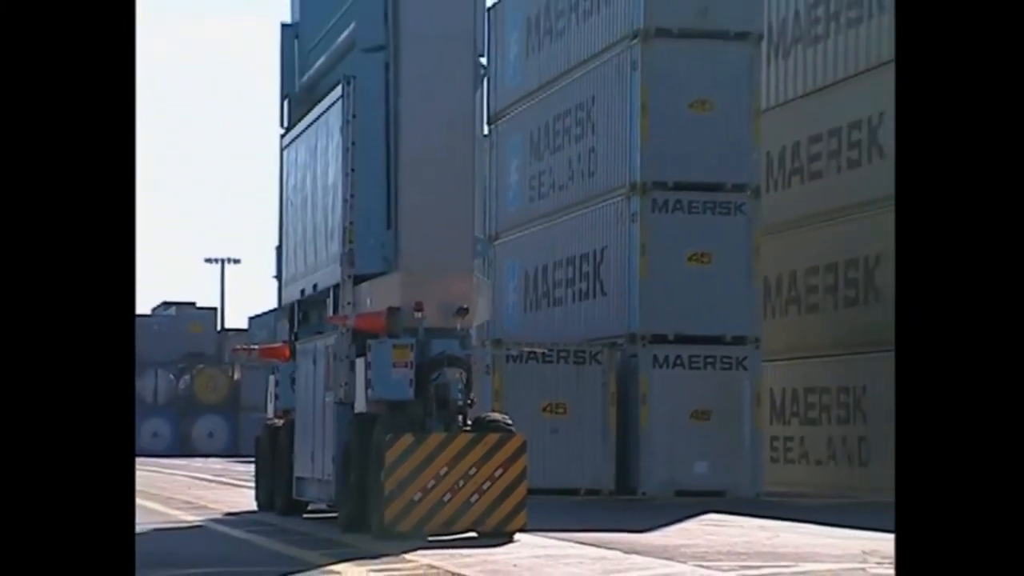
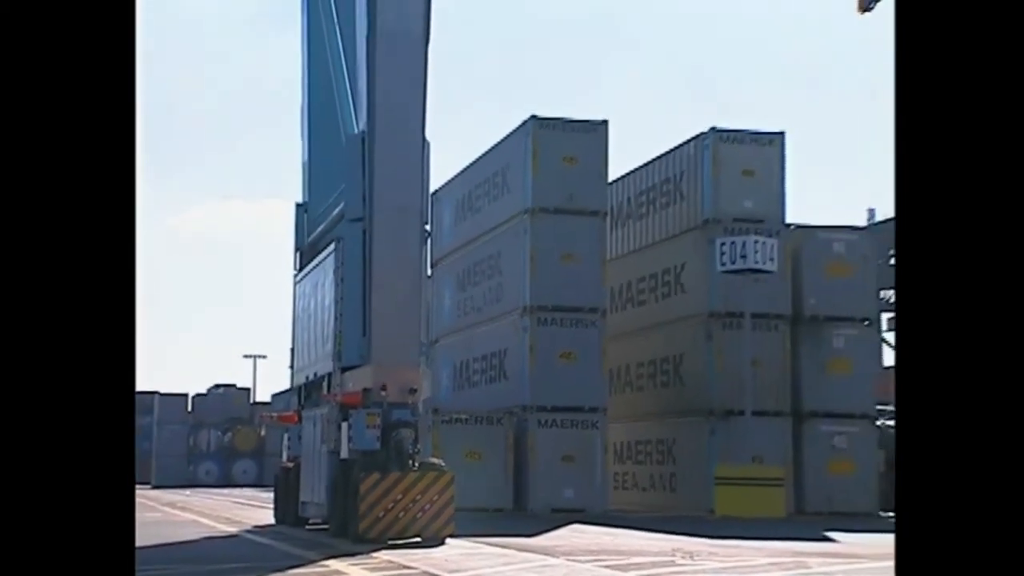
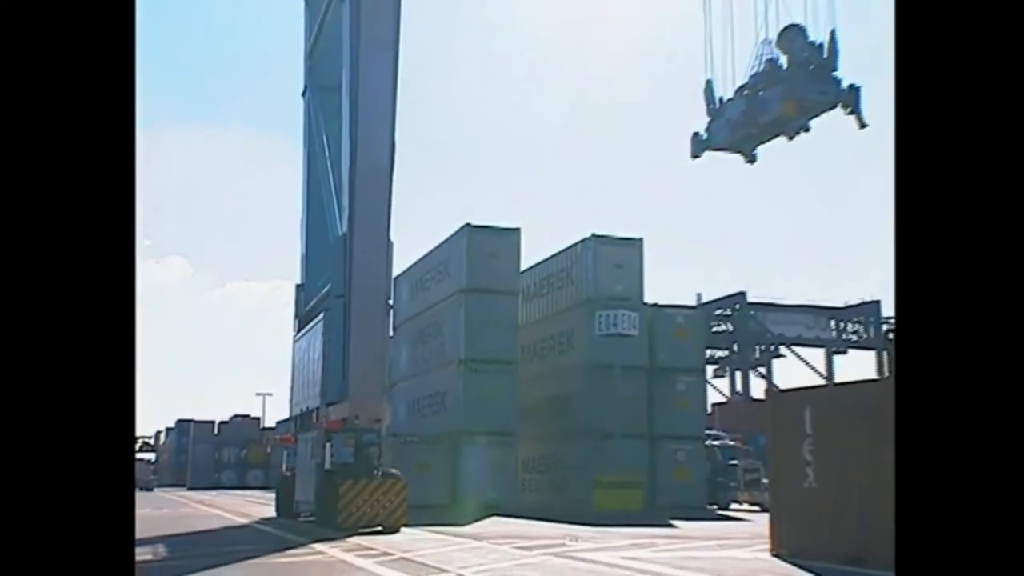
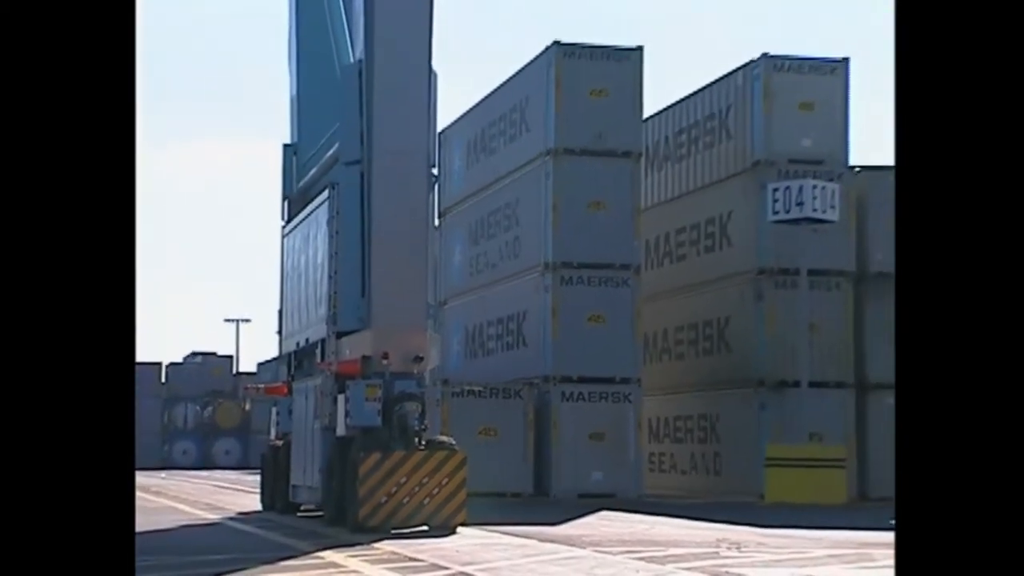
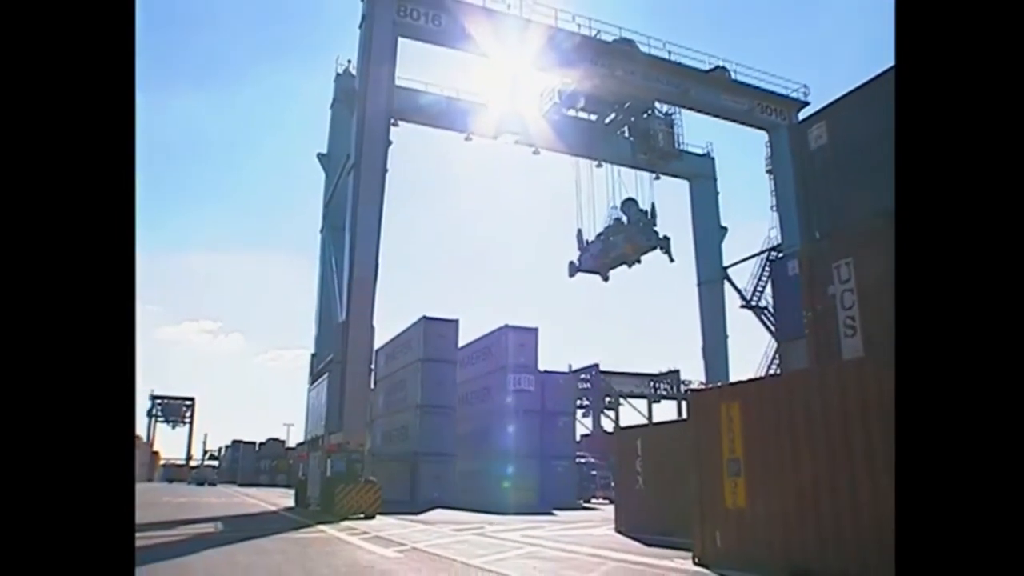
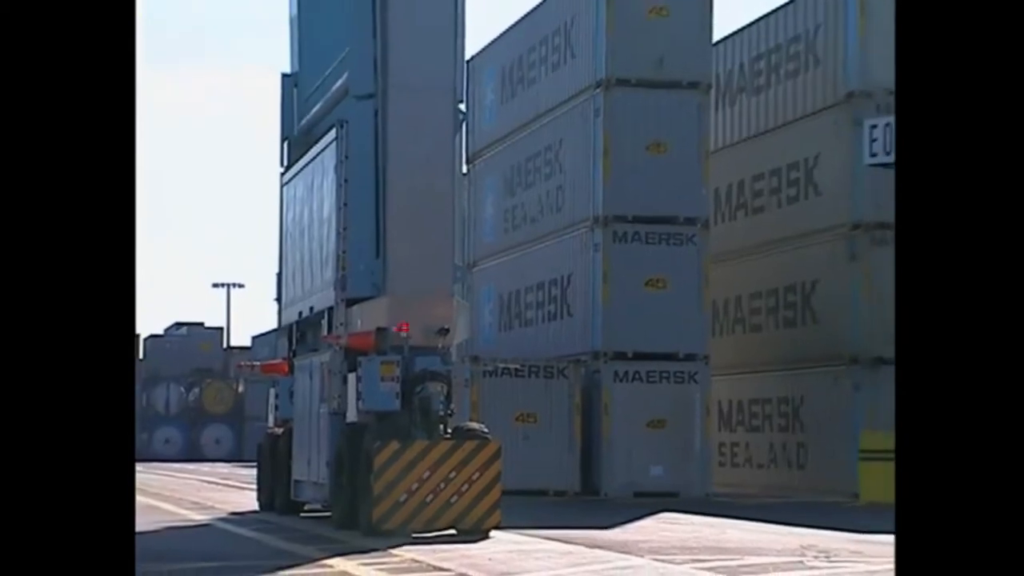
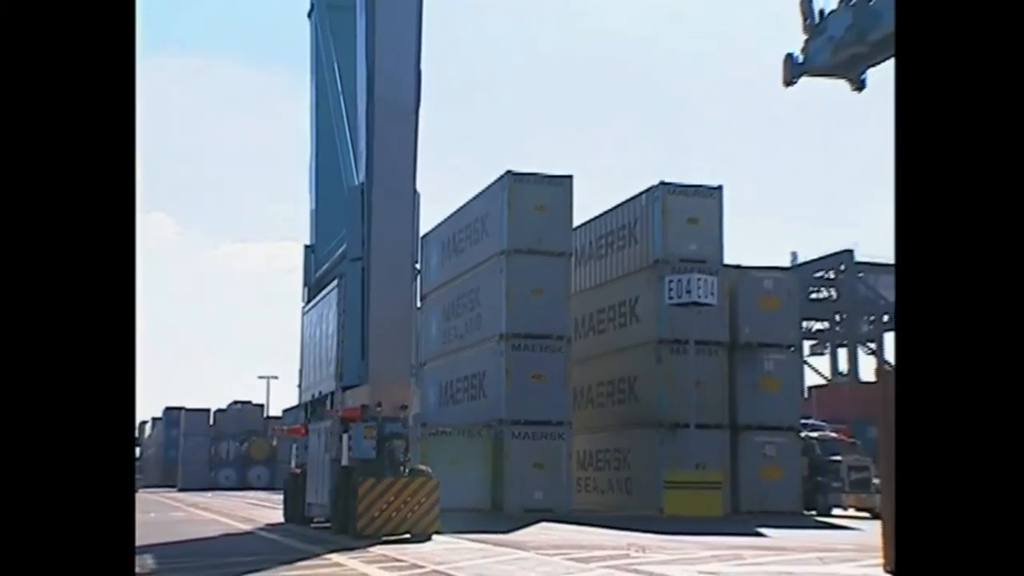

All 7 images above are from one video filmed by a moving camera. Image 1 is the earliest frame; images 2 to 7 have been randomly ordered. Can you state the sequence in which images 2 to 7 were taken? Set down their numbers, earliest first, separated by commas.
6, 4, 2, 7, 3, 5
